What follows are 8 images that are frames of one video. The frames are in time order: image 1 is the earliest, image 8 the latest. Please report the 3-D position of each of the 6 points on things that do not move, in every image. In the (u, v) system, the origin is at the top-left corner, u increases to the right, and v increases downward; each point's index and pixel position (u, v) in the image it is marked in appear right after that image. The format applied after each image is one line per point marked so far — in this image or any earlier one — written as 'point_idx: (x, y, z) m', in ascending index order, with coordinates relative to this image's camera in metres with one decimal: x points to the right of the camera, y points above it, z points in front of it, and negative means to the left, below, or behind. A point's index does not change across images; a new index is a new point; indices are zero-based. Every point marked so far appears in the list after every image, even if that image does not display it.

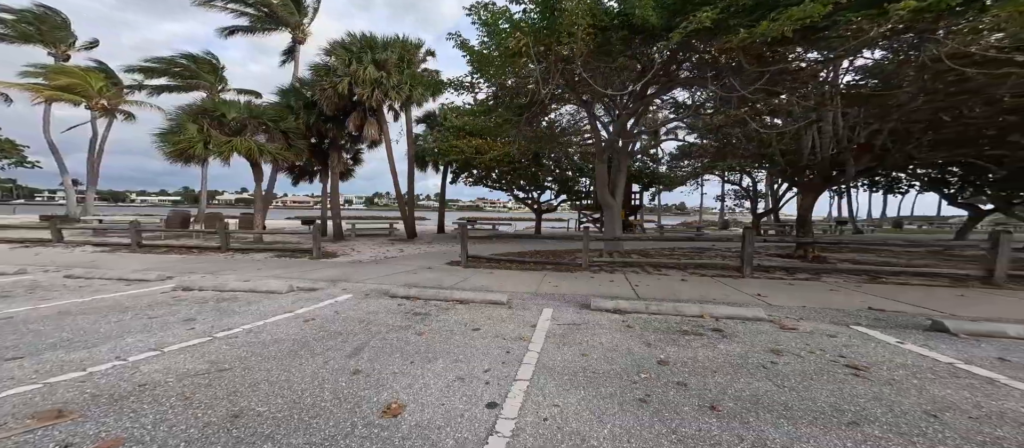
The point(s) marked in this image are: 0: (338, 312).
0: (-2.1, -1.0, +4.2) m
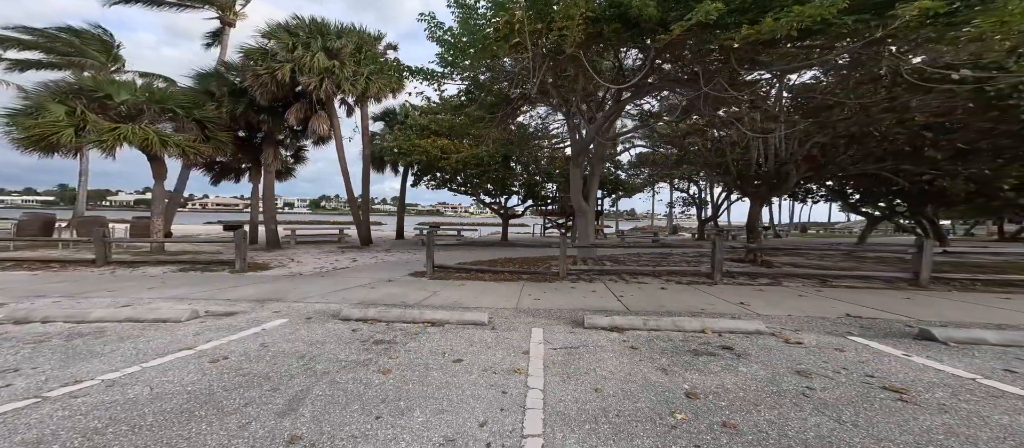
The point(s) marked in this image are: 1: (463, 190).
0: (-2.2, -1.1, +3.2) m
1: (-1.3, +2.3, +18.1) m
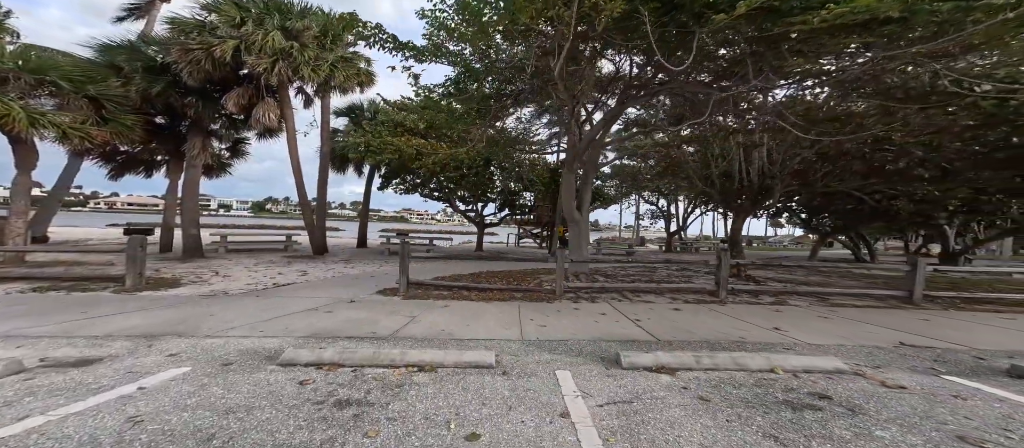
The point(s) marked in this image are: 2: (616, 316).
0: (-2.0, -1.1, +2.0) m
1: (-2.9, +1.8, +17.0) m
2: (+1.4, -1.2, +4.7) m
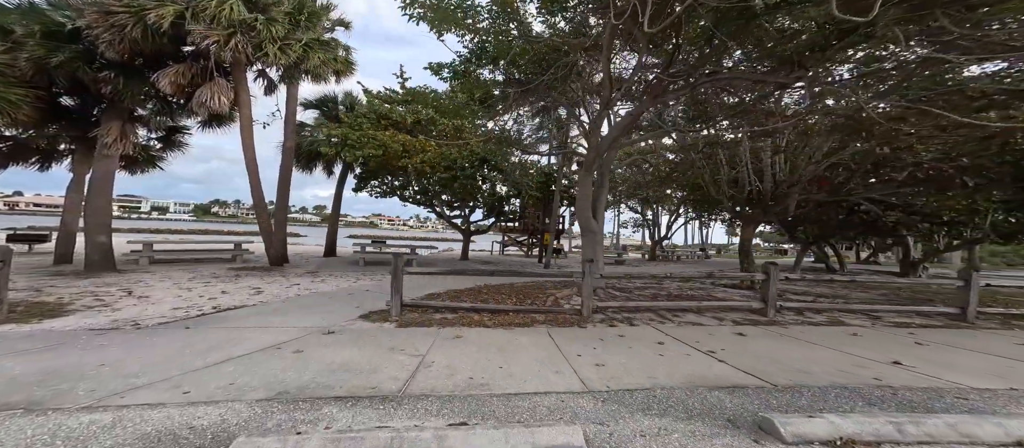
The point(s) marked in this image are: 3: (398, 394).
0: (-1.3, -1.0, +0.6) m
1: (-3.7, +1.5, +15.6) m
2: (+1.8, -1.3, +3.7) m
3: (-1.0, -1.2, +2.4) m
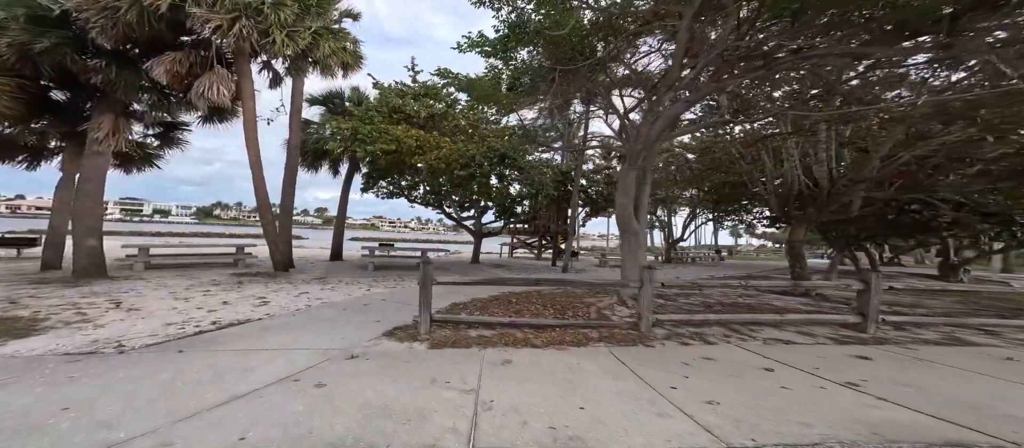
0: (-0.7, -1.0, -0.1) m
1: (-3.0, +1.4, +14.8) m
2: (+2.4, -1.2, +2.9) m
3: (-0.3, -1.1, +1.6) m
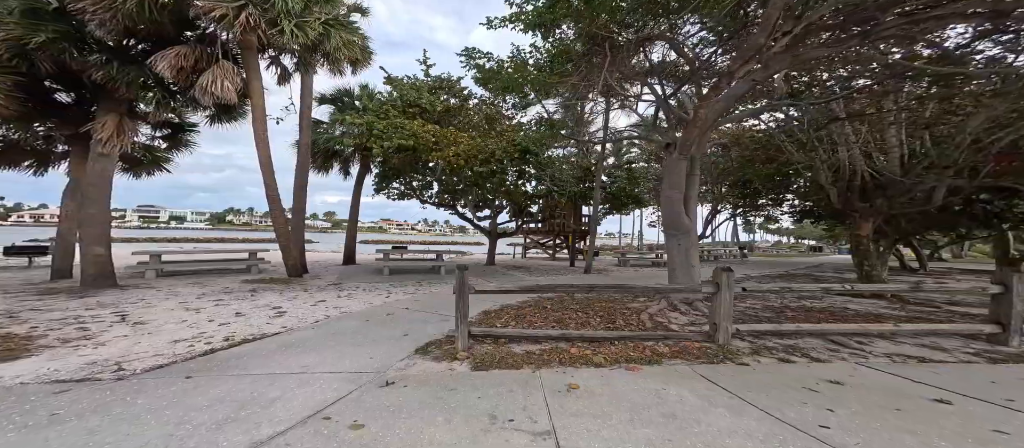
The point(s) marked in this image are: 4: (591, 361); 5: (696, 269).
0: (-0.2, -1.0, -0.8) m
1: (-2.2, +1.4, +14.2) m
2: (+3.0, -1.2, +2.2) m
3: (+0.2, -1.1, +0.9) m
4: (+0.9, -1.5, +4.3) m
5: (+3.0, -0.6, +5.6) m
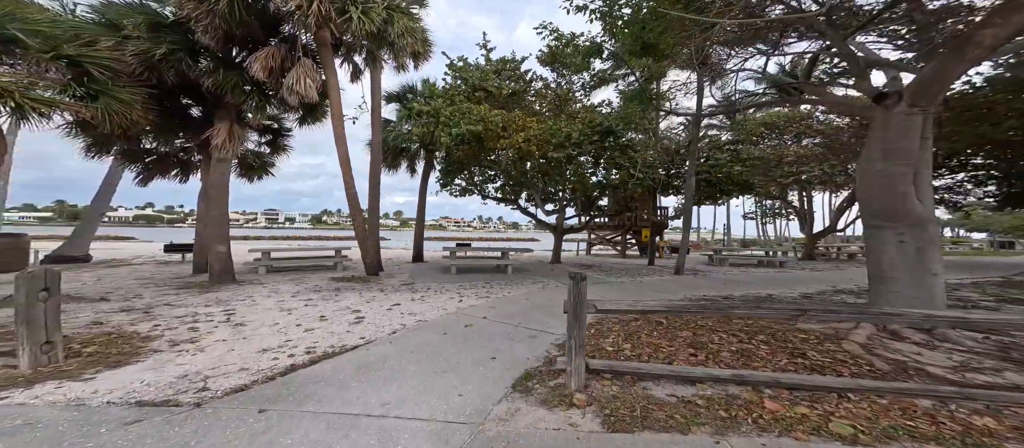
0: (+0.3, -1.0, -2.4) m
1: (+0.7, +1.5, +12.8) m
2: (+3.9, -1.1, +0.1) m
3: (+1.0, -1.1, -0.7) m
4: (+2.2, -1.4, +2.5) m
5: (+4.5, -0.4, +3.4) m
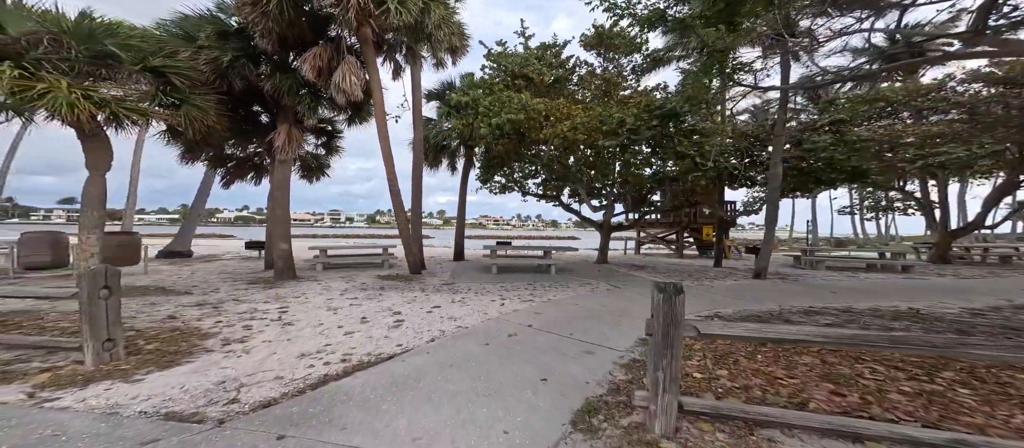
0: (0.0, -0.9, -3.4) m
1: (+2.4, +1.6, +11.5) m
2: (+3.9, -1.0, -1.5) m
3: (+0.9, -1.0, -1.9) m
4: (+2.5, -1.3, +1.1) m
5: (+4.9, -0.3, +1.7) m
